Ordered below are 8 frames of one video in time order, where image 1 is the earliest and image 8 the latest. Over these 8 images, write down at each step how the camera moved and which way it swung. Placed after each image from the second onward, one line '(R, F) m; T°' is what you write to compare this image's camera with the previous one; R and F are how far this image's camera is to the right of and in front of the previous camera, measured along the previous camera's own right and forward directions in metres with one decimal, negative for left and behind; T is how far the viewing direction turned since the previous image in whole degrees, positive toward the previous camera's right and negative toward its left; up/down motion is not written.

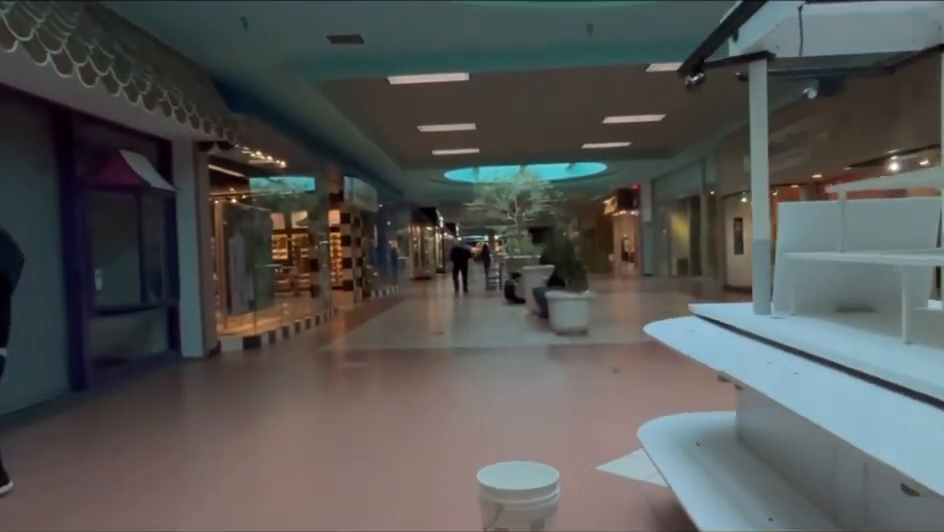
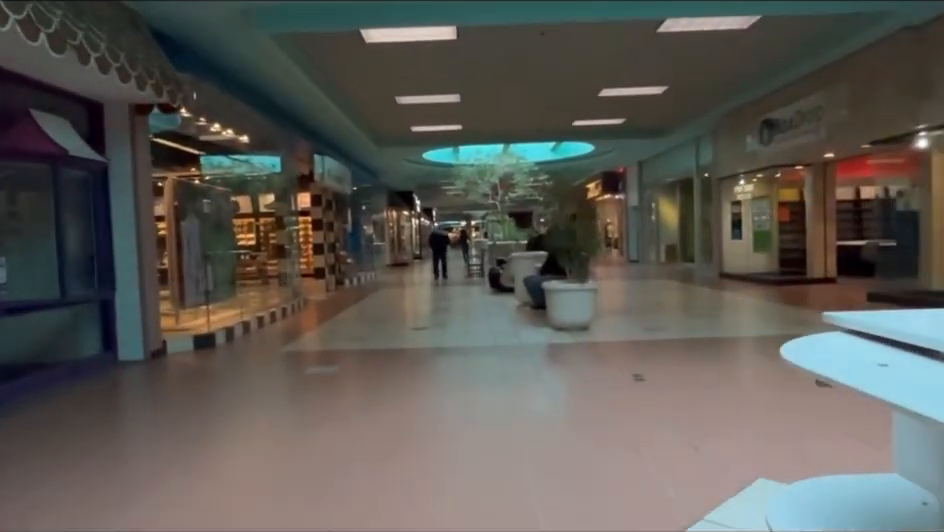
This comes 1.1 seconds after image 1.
(-0.1, +1.0) m; +2°
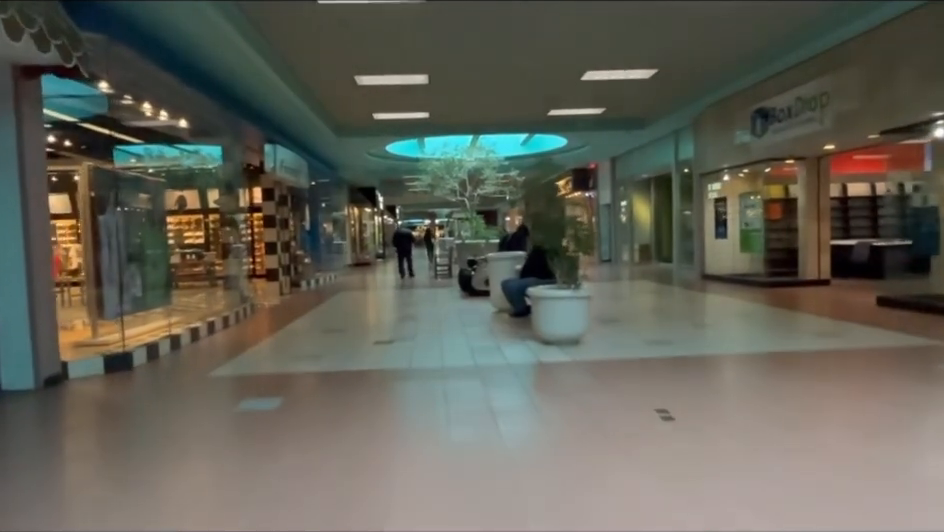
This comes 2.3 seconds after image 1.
(-0.1, +1.1) m; +3°
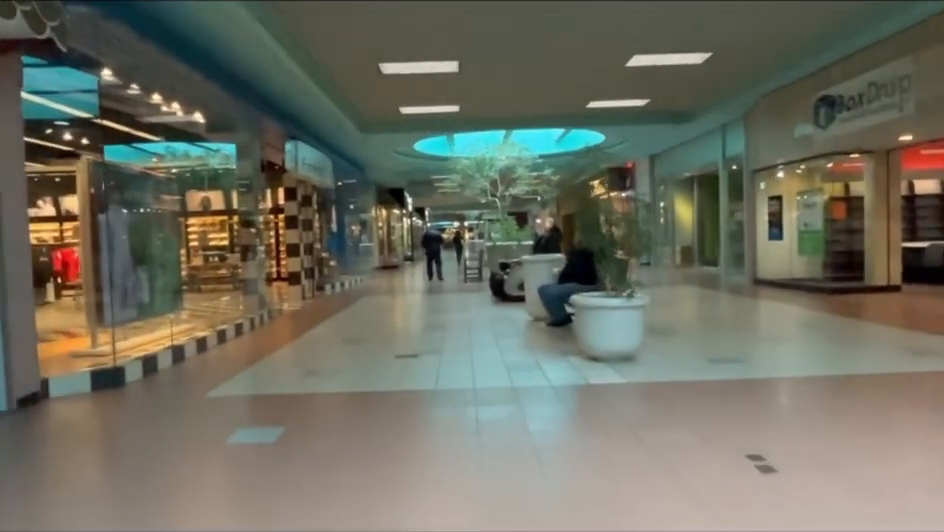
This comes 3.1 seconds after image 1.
(-0.1, +0.8) m; -3°
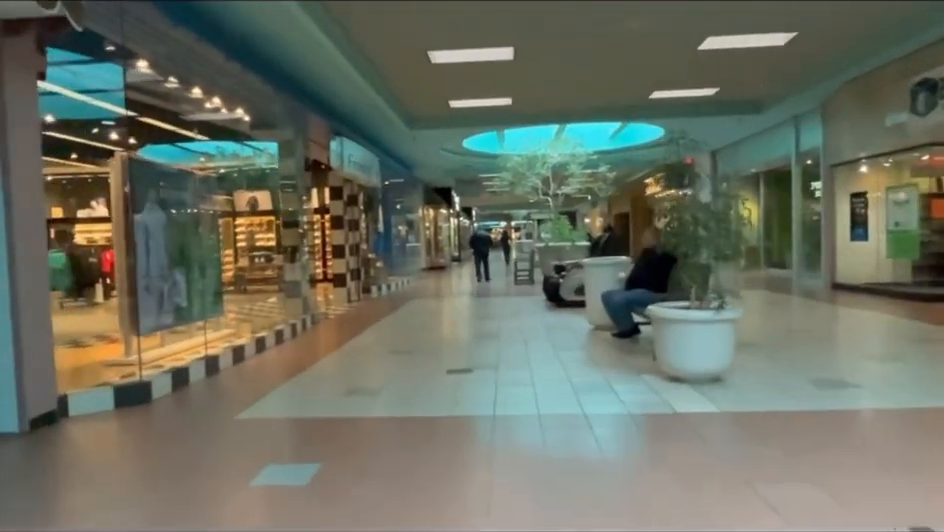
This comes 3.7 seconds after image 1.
(-0.1, +0.6) m; -4°
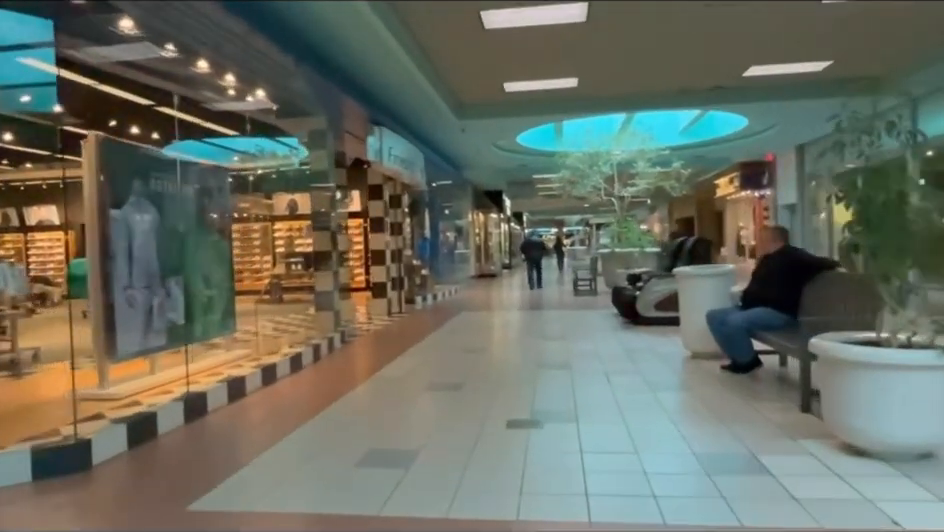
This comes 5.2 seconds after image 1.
(-0.1, +1.5) m; -4°
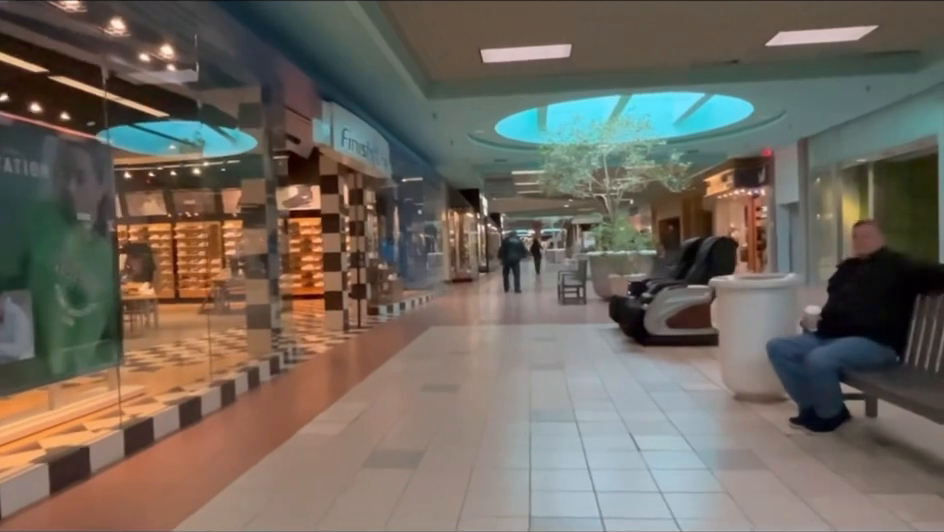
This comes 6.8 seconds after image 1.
(+0.1, +1.6) m; +2°
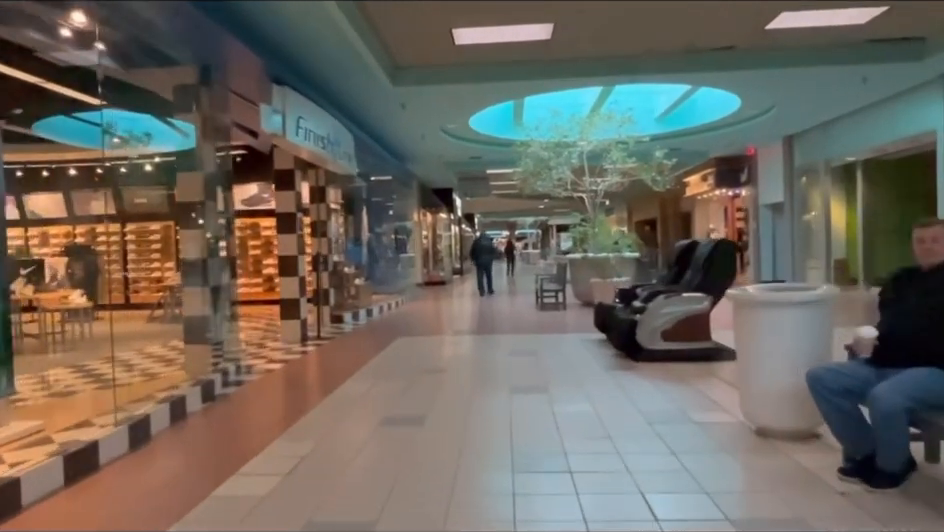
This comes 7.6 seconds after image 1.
(0.0, +0.8) m; +2°
